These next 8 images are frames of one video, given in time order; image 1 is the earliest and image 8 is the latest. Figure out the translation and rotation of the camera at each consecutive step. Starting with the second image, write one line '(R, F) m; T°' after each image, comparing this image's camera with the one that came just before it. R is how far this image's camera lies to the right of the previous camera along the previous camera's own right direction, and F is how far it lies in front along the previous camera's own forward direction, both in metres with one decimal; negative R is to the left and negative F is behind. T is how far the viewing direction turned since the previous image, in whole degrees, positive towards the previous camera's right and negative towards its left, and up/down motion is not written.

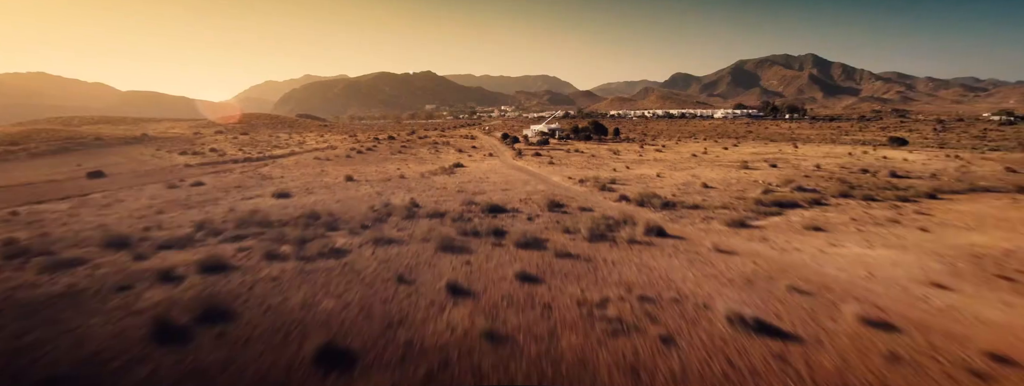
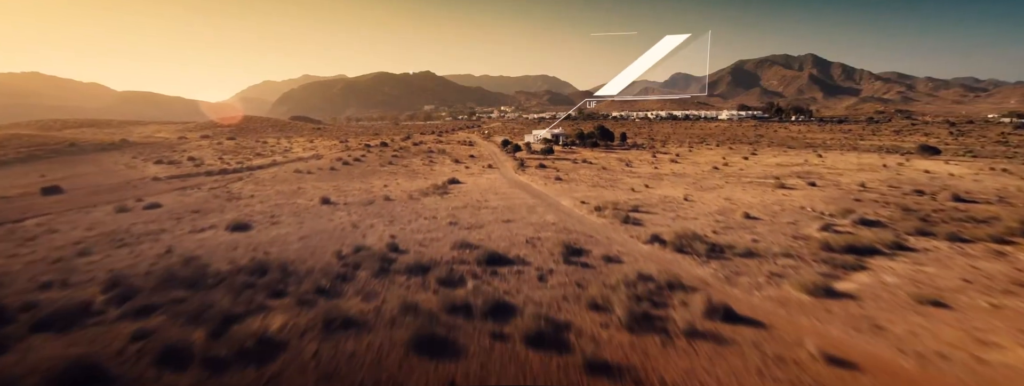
(-0.1, +4.2) m; 0°
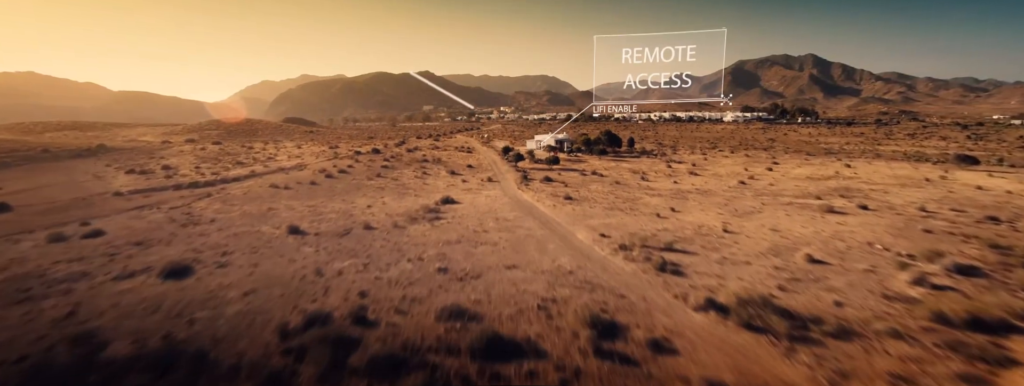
(-0.2, +4.2) m; 0°
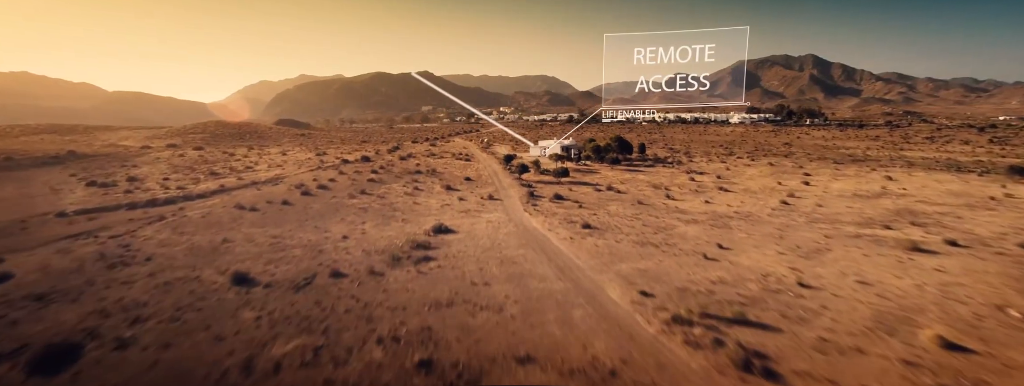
(-0.3, +4.9) m; 0°
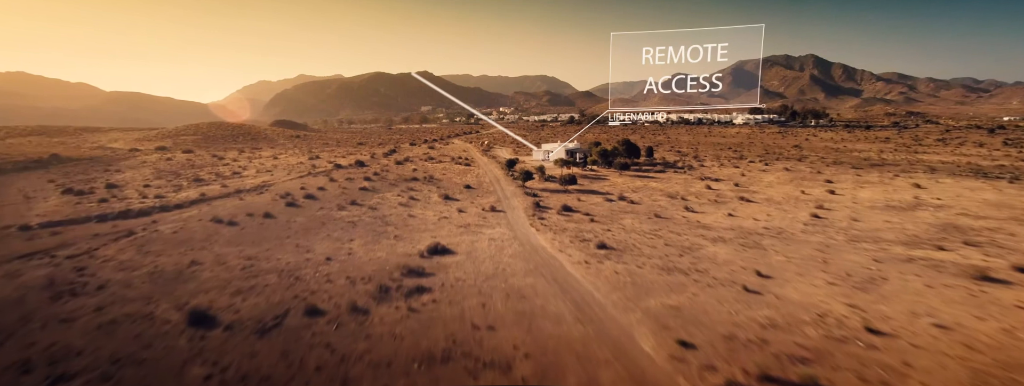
(-0.2, +2.7) m; 0°
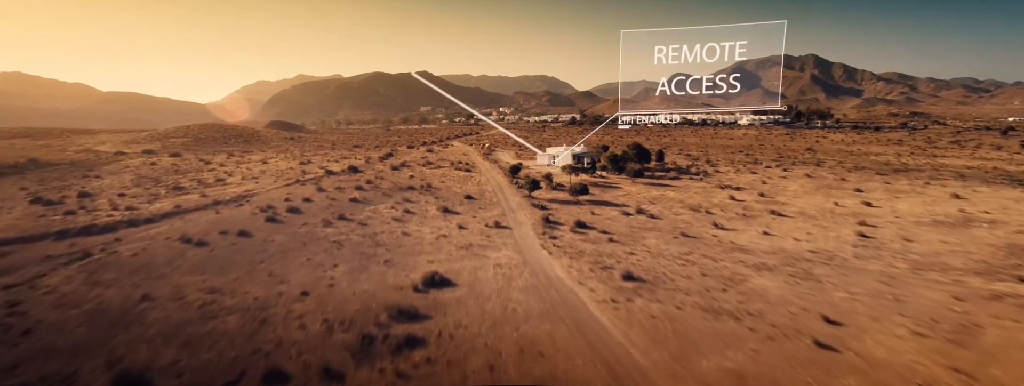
(-0.4, +3.1) m; 0°
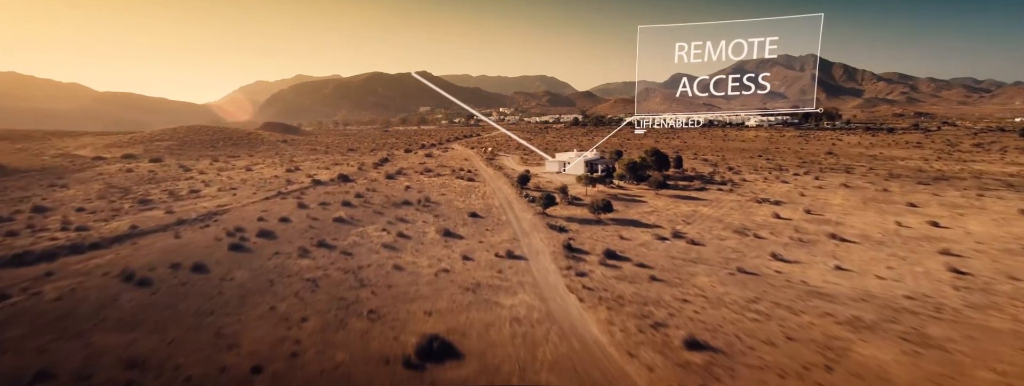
(-0.6, +4.5) m; 0°
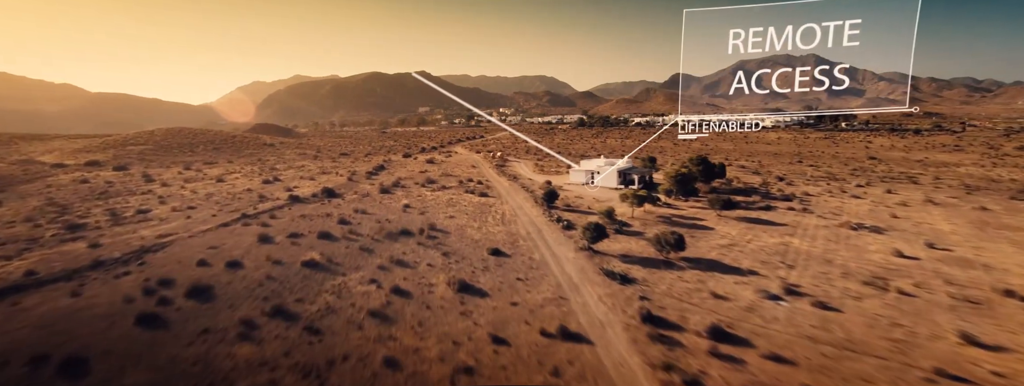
(-1.5, +7.3) m; 0°
